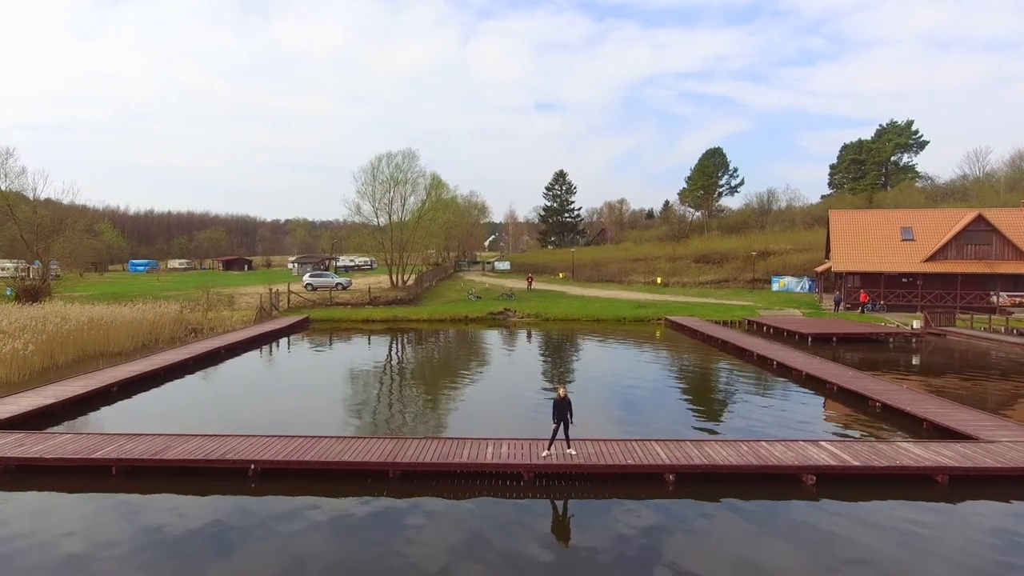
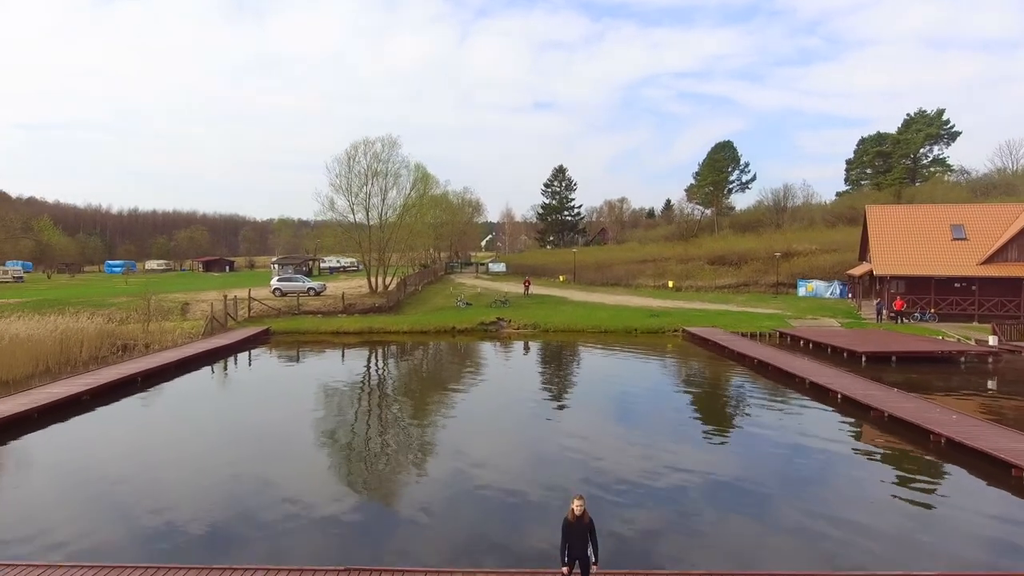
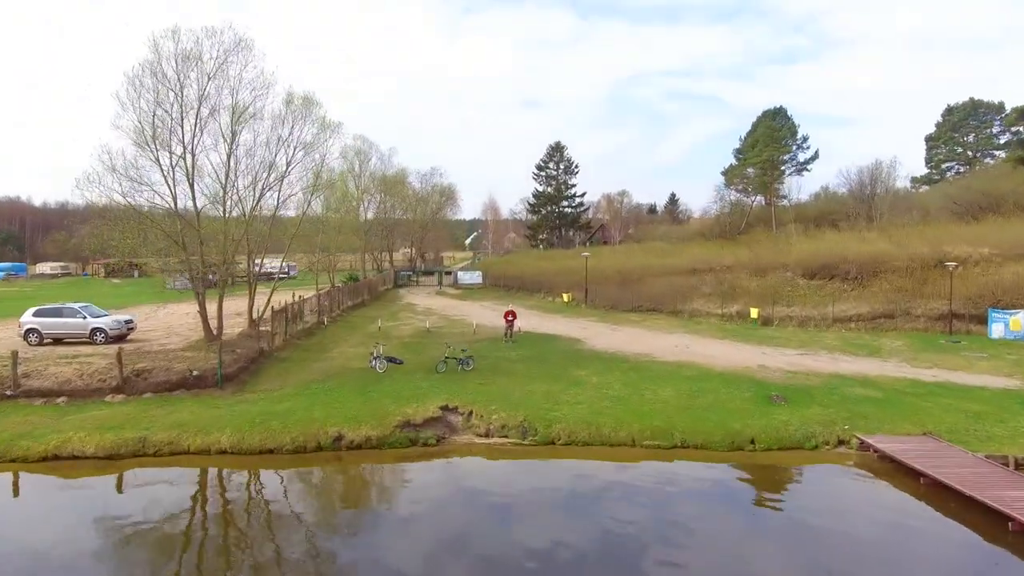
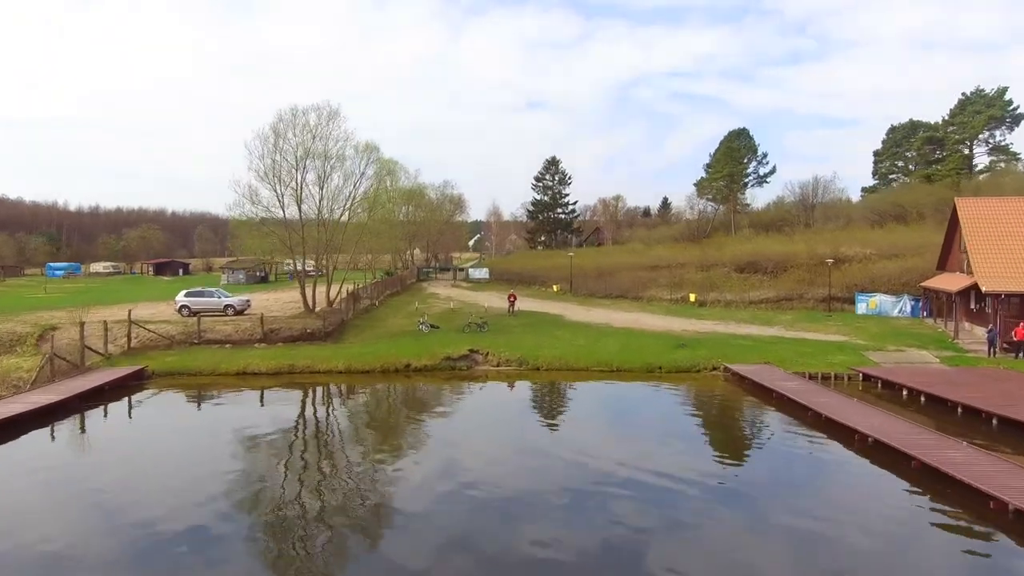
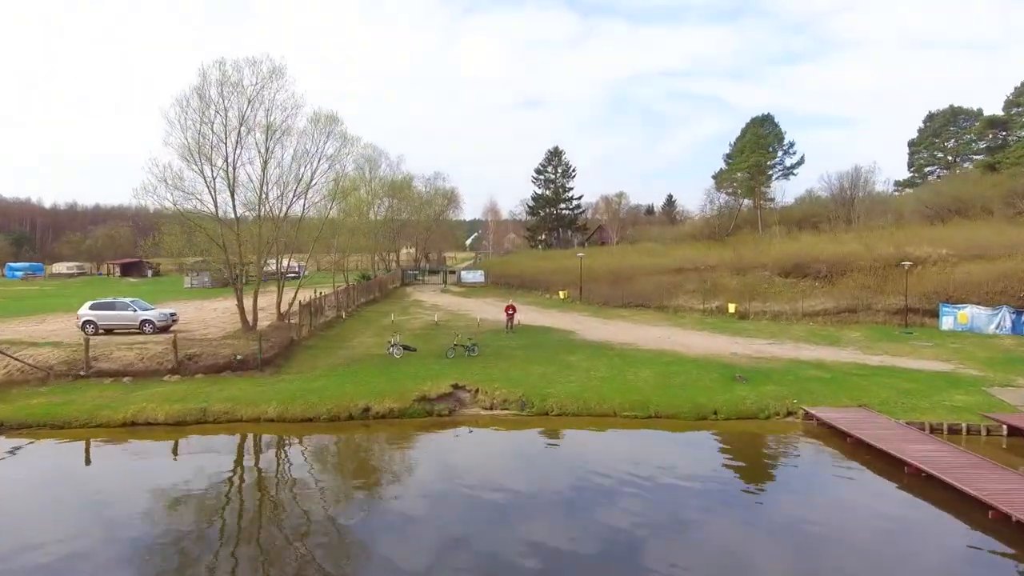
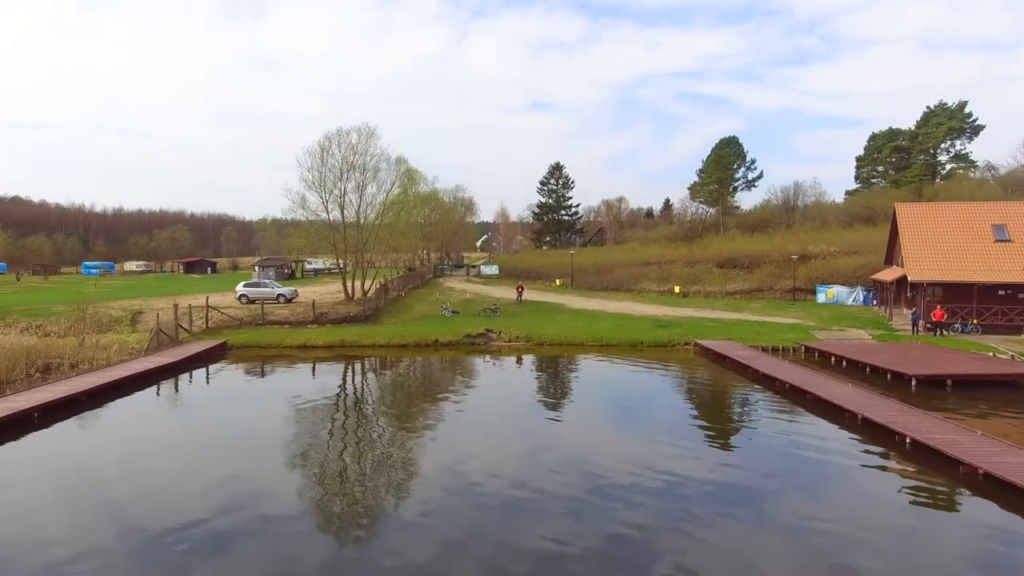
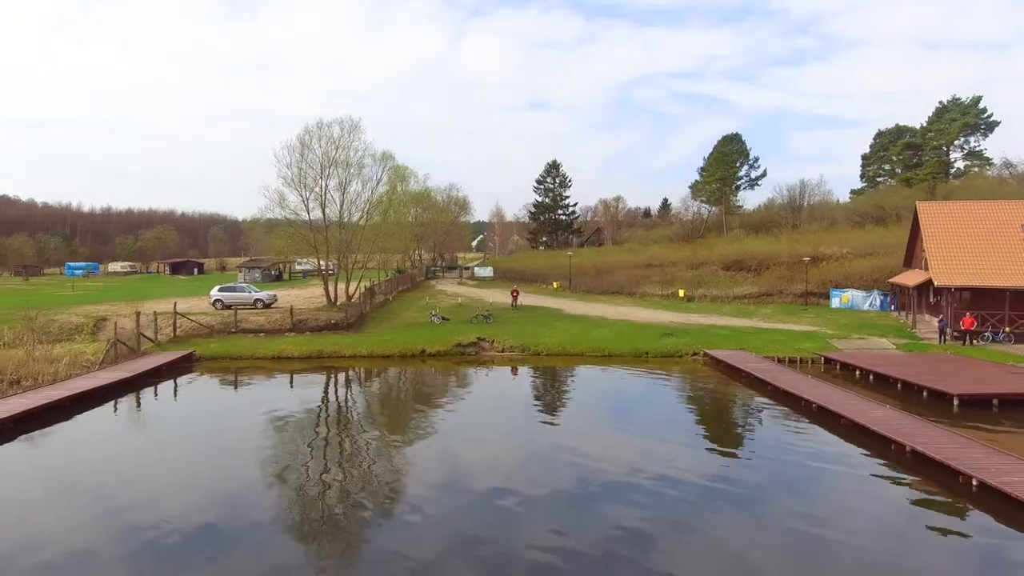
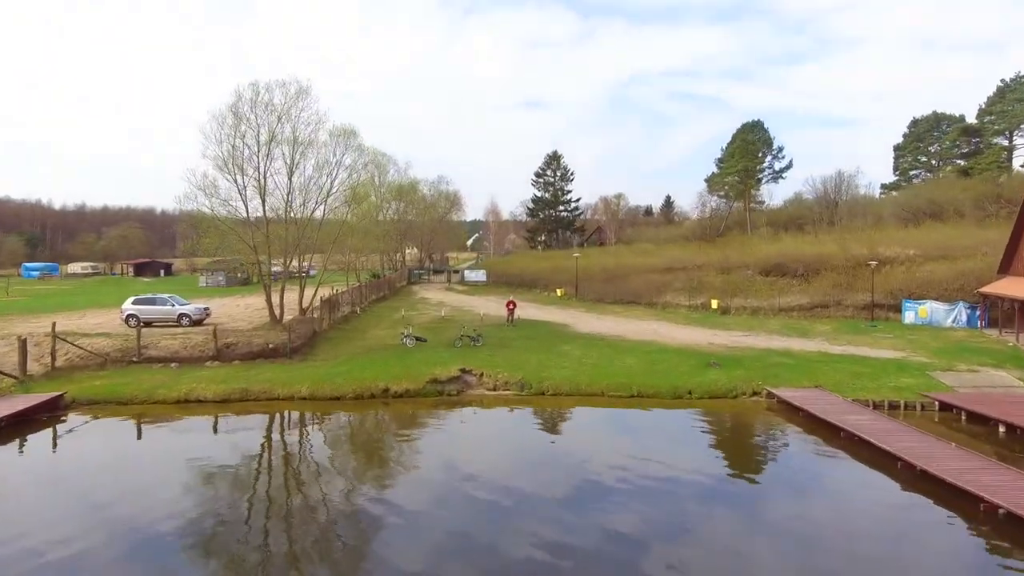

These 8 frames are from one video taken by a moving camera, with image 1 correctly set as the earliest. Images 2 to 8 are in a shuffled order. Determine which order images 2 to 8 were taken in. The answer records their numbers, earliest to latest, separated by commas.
2, 6, 7, 4, 8, 5, 3
